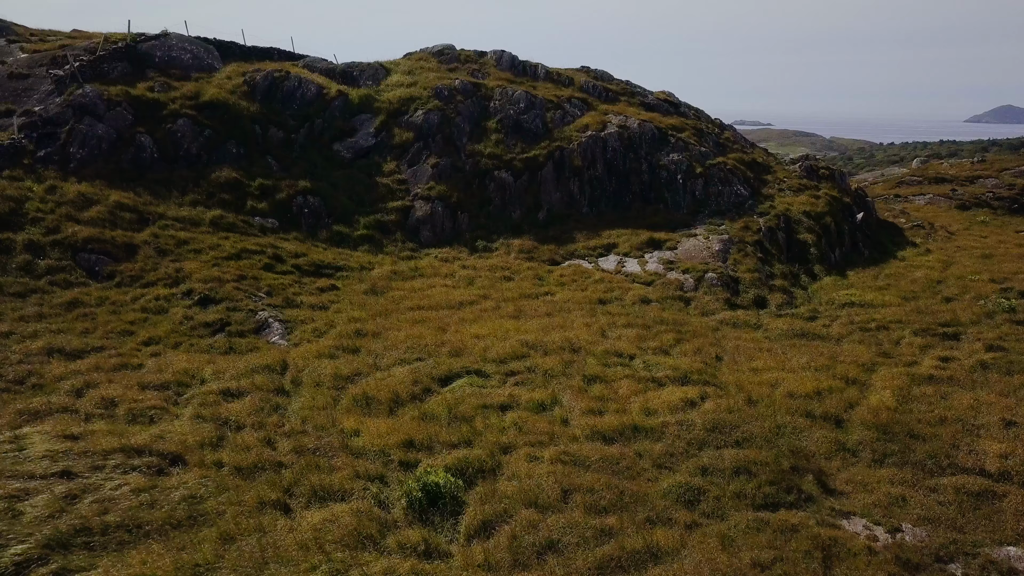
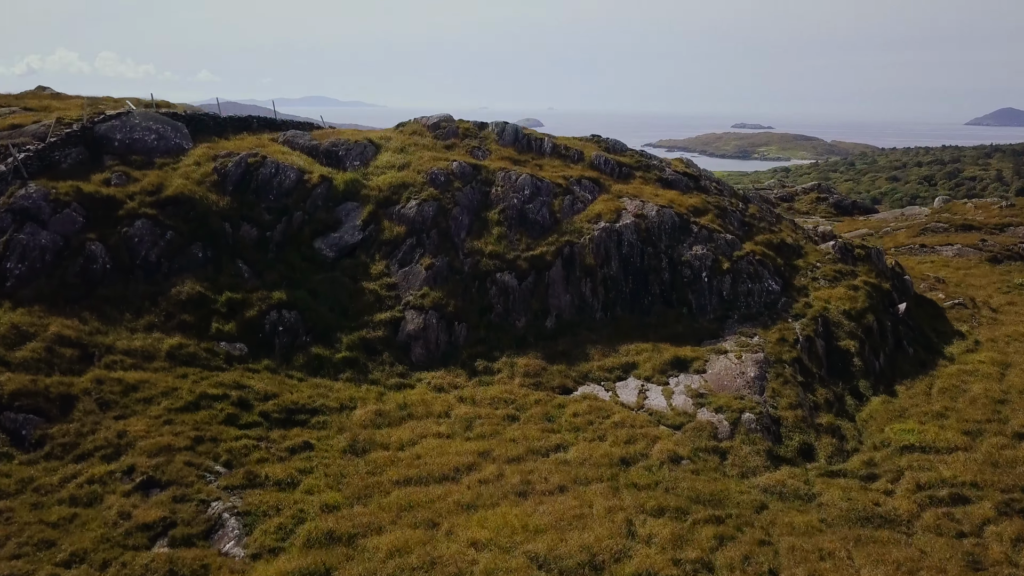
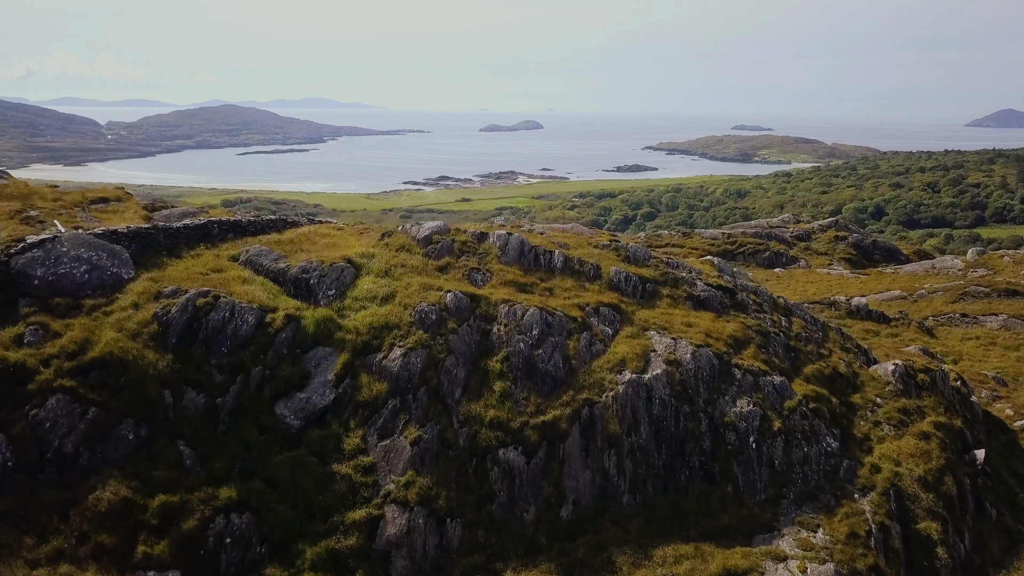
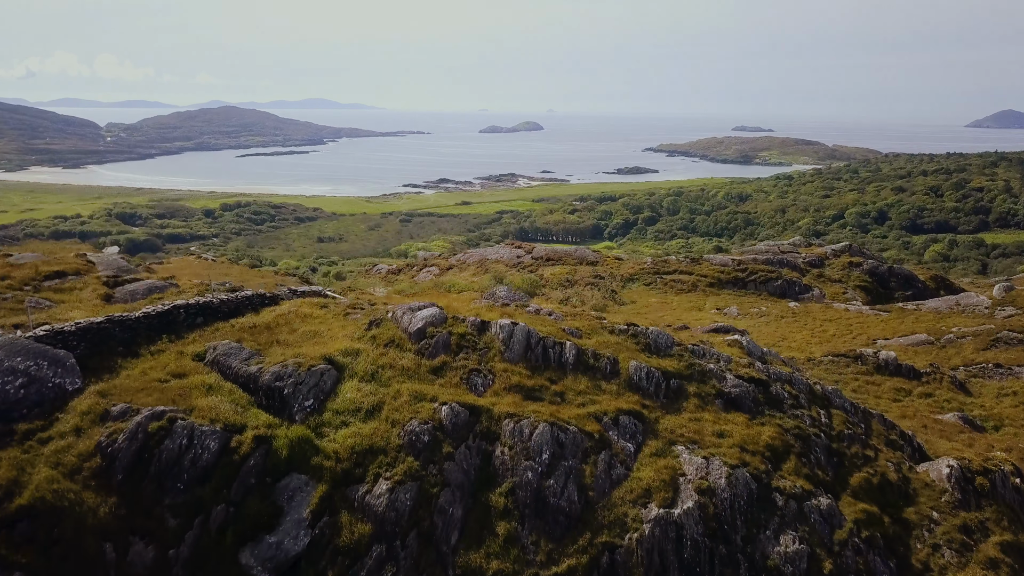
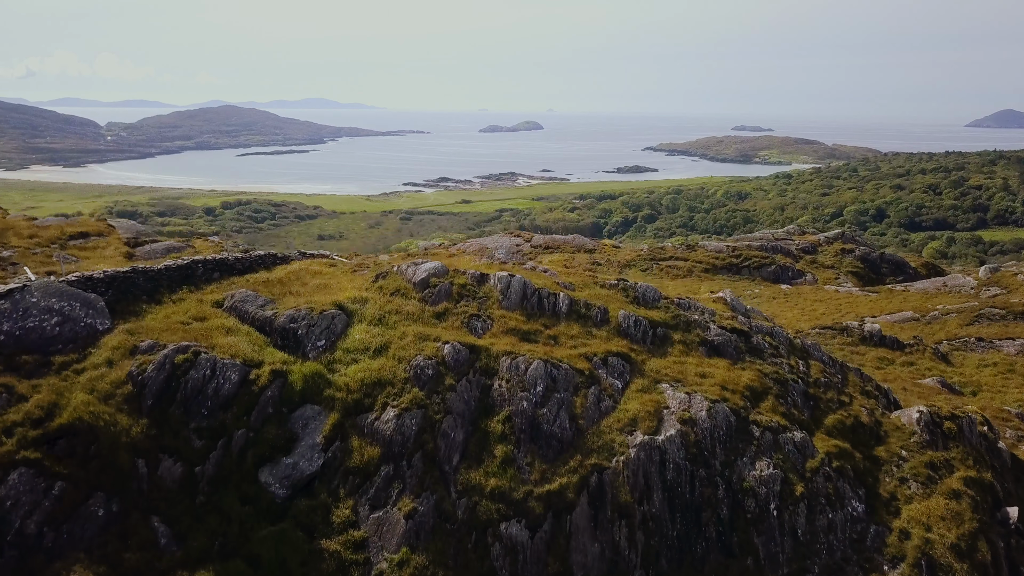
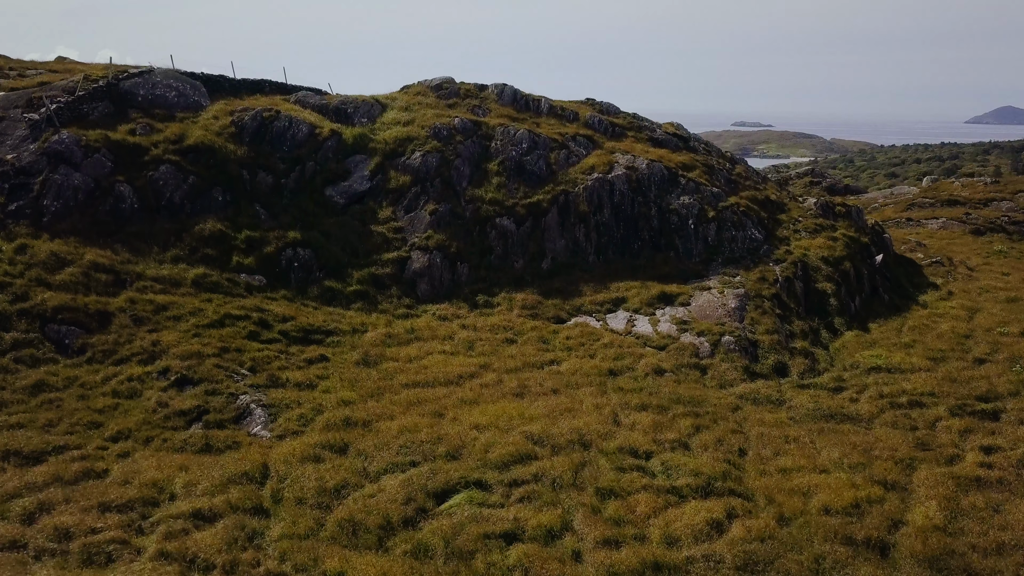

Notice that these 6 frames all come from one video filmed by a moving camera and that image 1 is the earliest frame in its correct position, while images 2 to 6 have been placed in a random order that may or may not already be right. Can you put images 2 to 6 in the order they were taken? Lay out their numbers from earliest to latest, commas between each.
6, 2, 3, 5, 4
